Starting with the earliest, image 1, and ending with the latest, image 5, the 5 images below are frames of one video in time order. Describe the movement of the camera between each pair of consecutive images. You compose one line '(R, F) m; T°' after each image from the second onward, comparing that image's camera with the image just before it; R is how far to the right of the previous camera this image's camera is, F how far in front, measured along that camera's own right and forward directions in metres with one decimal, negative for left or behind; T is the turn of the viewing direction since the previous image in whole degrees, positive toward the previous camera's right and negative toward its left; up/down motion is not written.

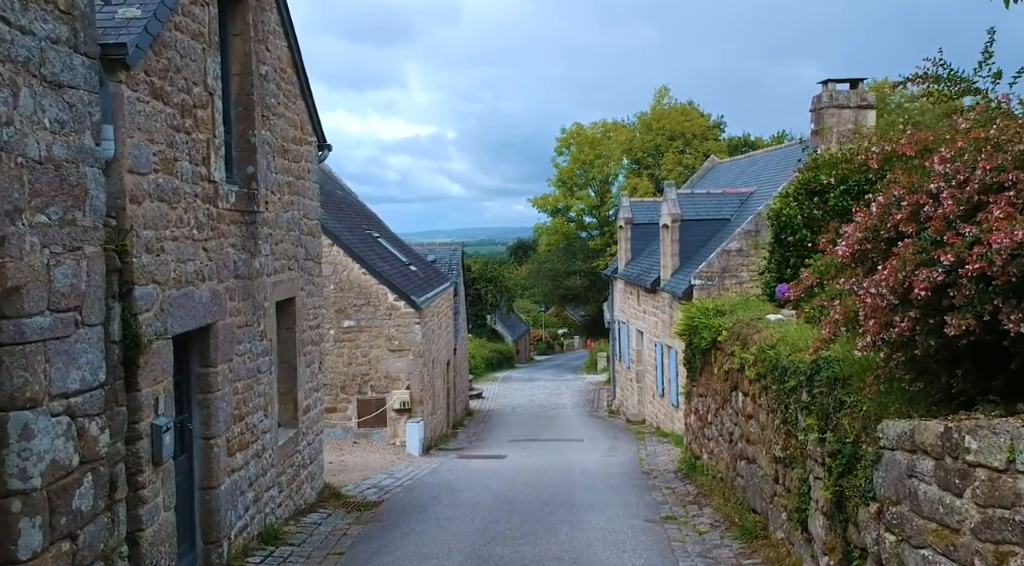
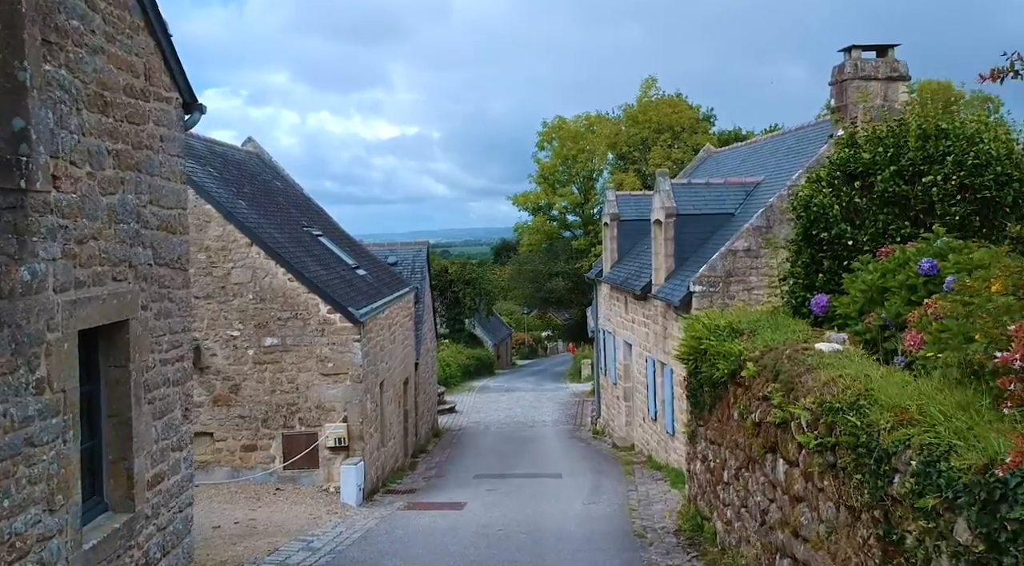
(+0.3, +3.1) m; +1°
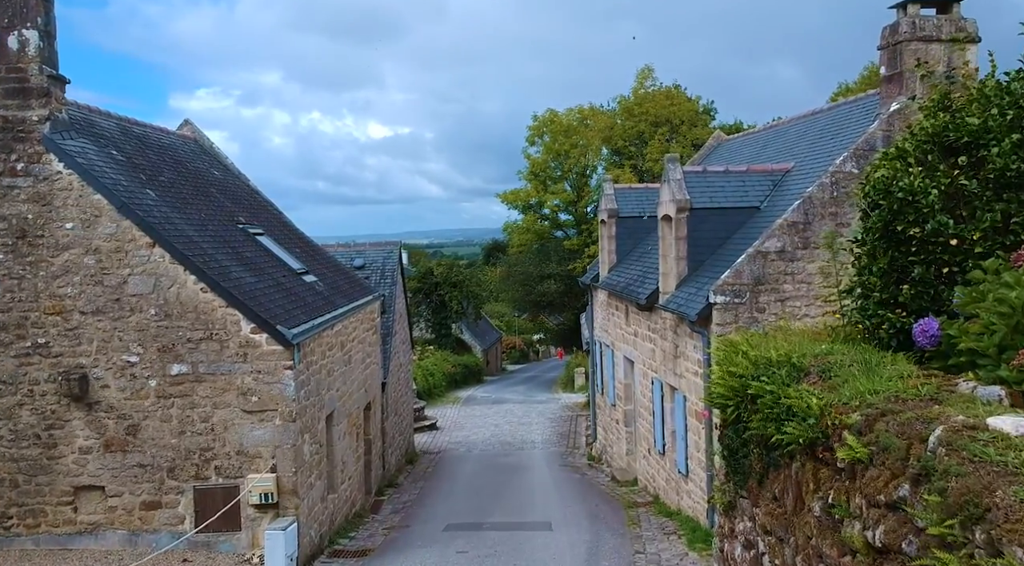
(+0.2, +2.9) m; 0°
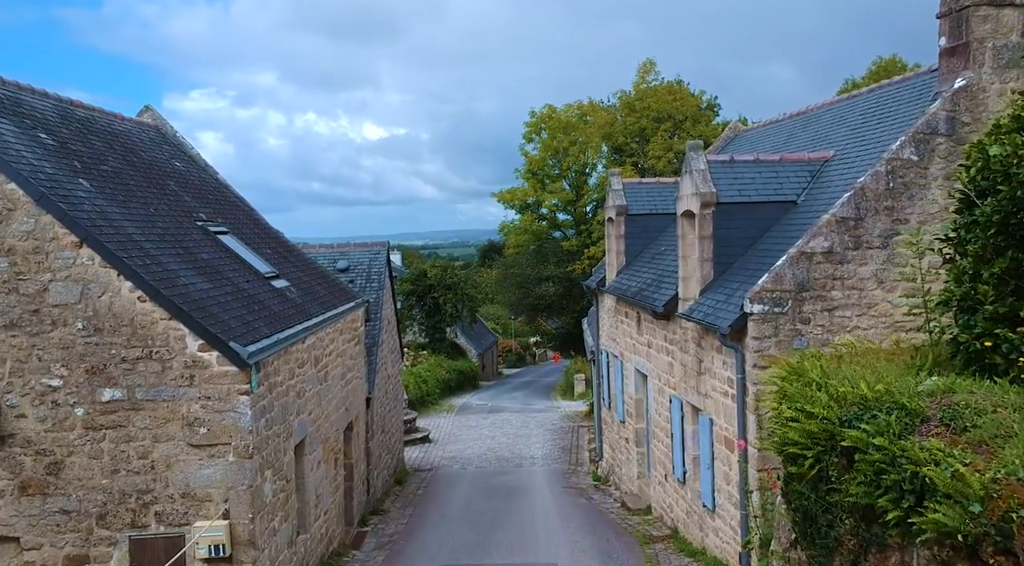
(-0.1, +1.8) m; 0°
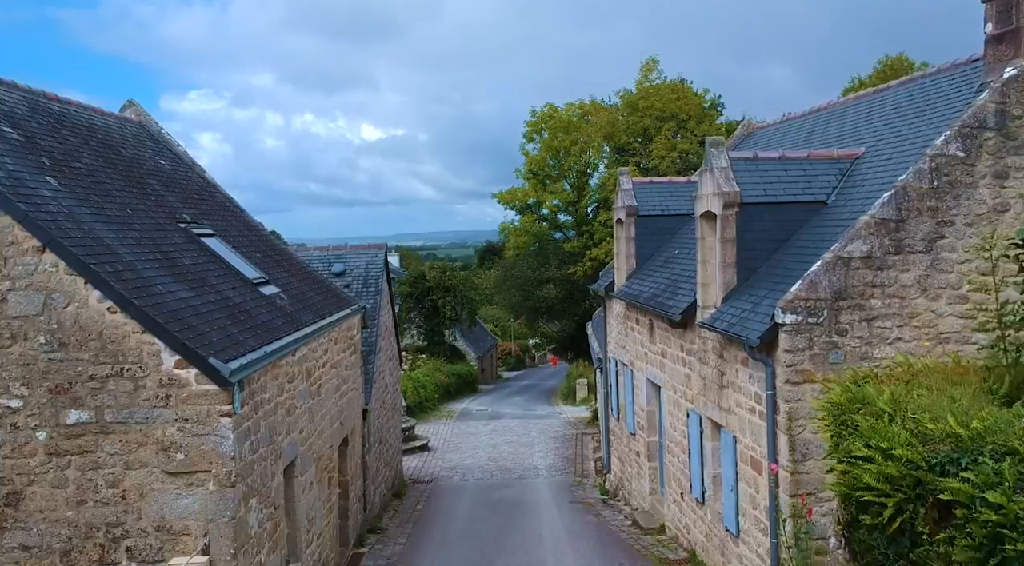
(-0.1, +0.9) m; 0°
